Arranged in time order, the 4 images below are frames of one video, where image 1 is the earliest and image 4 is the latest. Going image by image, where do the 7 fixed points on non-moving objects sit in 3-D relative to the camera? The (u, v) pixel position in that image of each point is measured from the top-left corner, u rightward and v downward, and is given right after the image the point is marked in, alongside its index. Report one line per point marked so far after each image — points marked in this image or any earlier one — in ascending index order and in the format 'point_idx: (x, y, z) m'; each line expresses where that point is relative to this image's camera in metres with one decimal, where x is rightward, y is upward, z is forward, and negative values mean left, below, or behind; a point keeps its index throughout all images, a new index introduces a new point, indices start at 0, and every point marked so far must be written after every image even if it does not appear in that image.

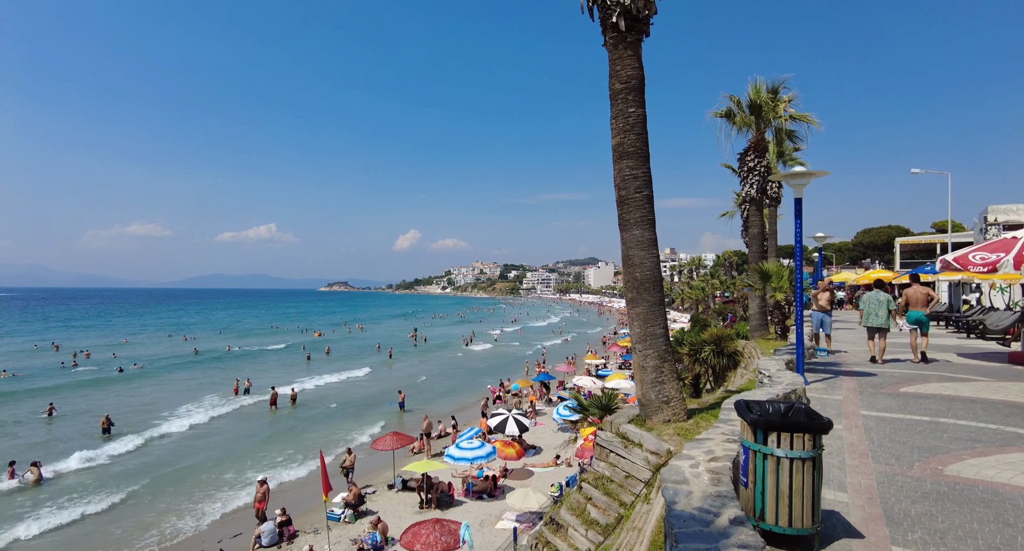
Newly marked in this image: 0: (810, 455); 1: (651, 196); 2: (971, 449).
0: (+1.5, -0.9, +2.7) m
1: (+1.8, +1.0, +7.1) m
2: (+3.8, -1.4, +4.5) m
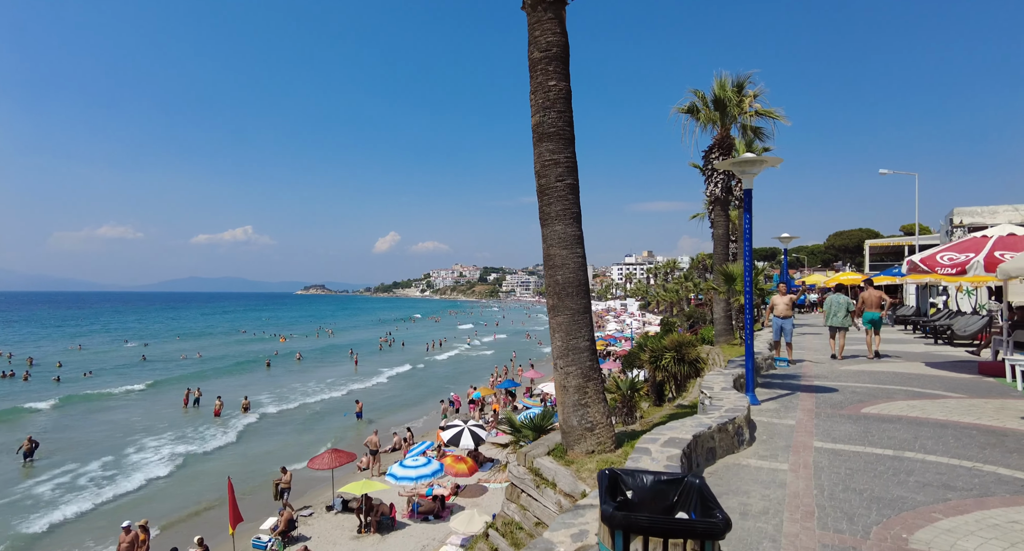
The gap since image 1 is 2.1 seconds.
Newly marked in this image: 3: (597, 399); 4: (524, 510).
0: (+0.6, -0.9, +1.6) m
1: (+0.7, +1.0, +6.0) m
2: (+2.8, -1.5, +3.5) m
3: (+0.9, -1.3, +5.8) m
4: (+0.1, -2.3, +5.3) m
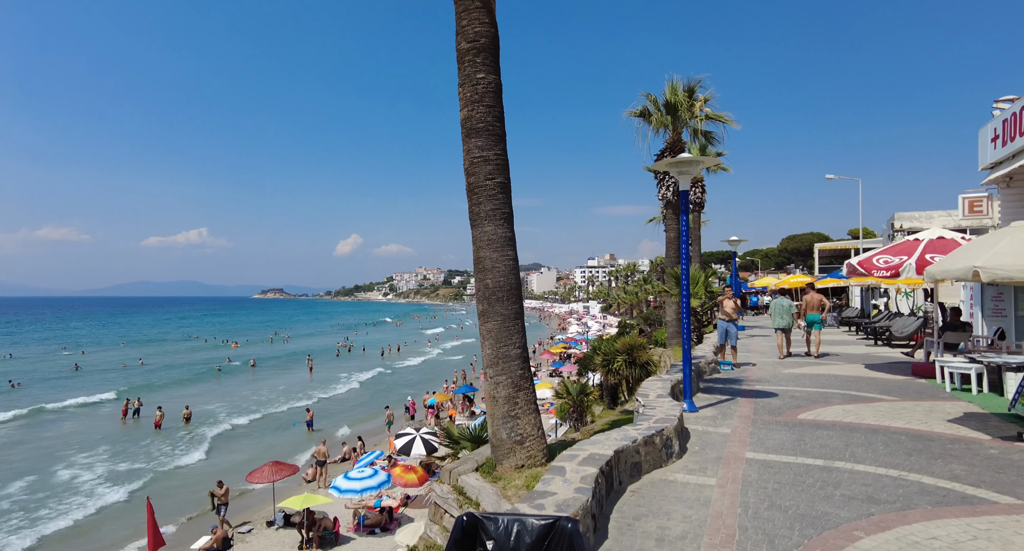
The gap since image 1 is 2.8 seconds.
0: (+0.1, -0.9, +1.3) m
1: (-0.1, +1.0, +5.7) m
2: (+2.2, -1.5, +3.3) m
3: (+0.2, -1.4, +5.5) m
4: (-0.6, -2.3, +4.9) m
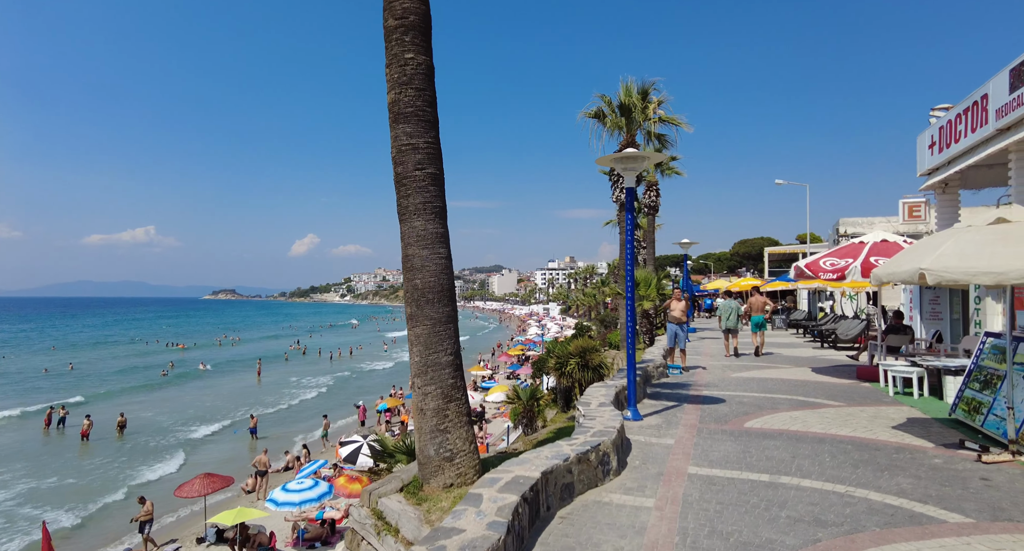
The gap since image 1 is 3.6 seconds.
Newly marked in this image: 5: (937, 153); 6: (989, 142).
0: (-0.3, -0.9, +0.9) m
1: (-0.7, +1.0, +5.2) m
2: (+1.7, -1.5, +3.0) m
3: (-0.5, -1.4, +5.0) m
4: (-1.2, -2.3, +4.4) m
5: (+9.2, +2.7, +11.7) m
6: (+8.5, +2.4, +9.7) m
